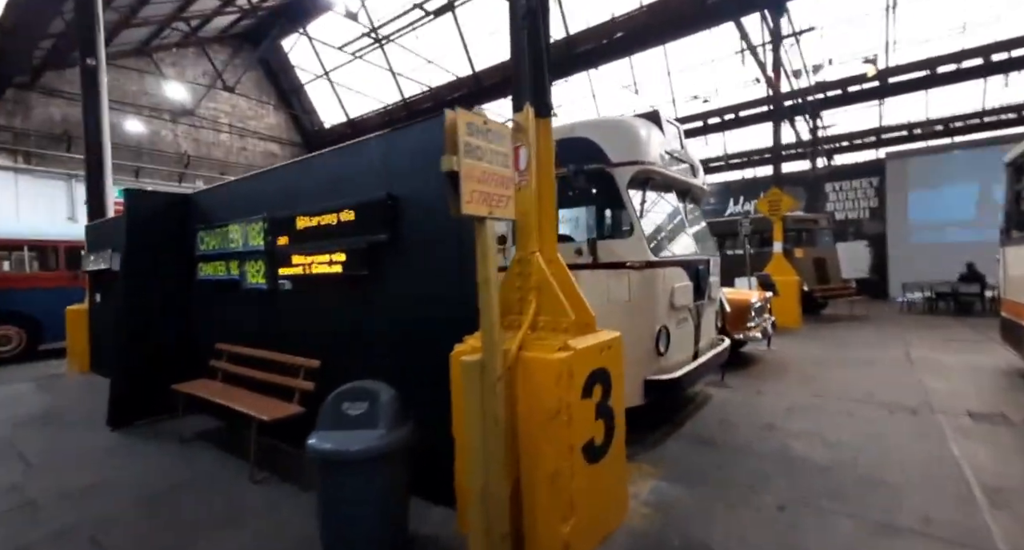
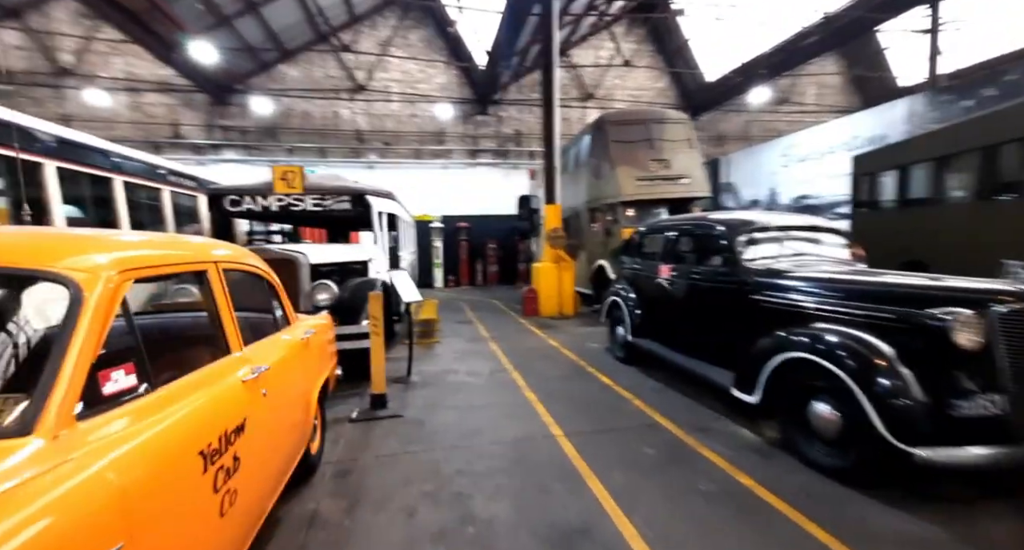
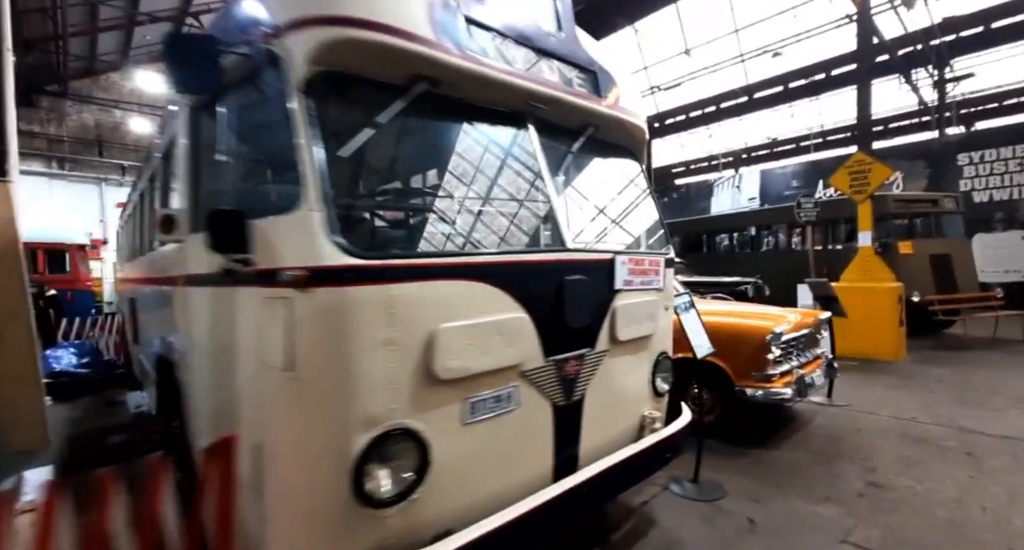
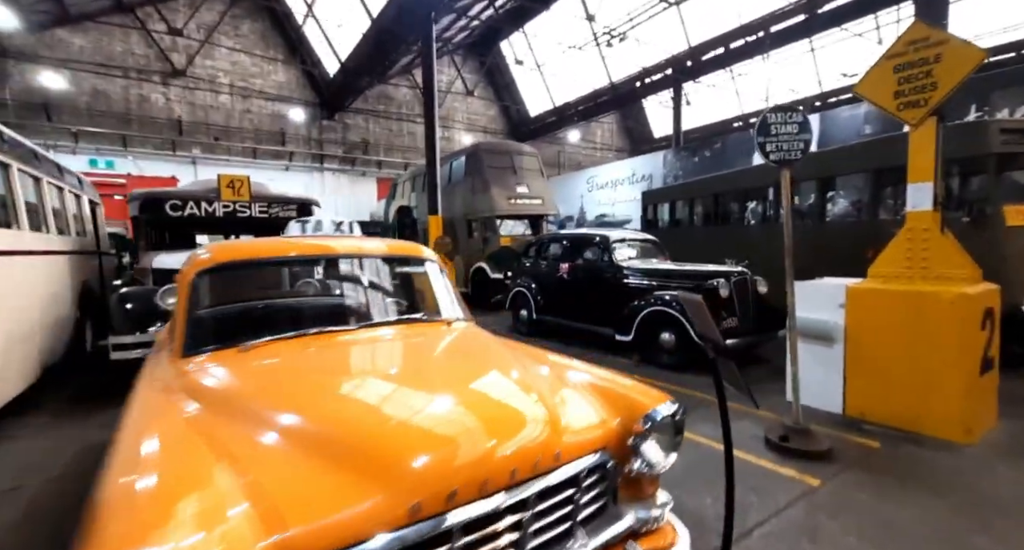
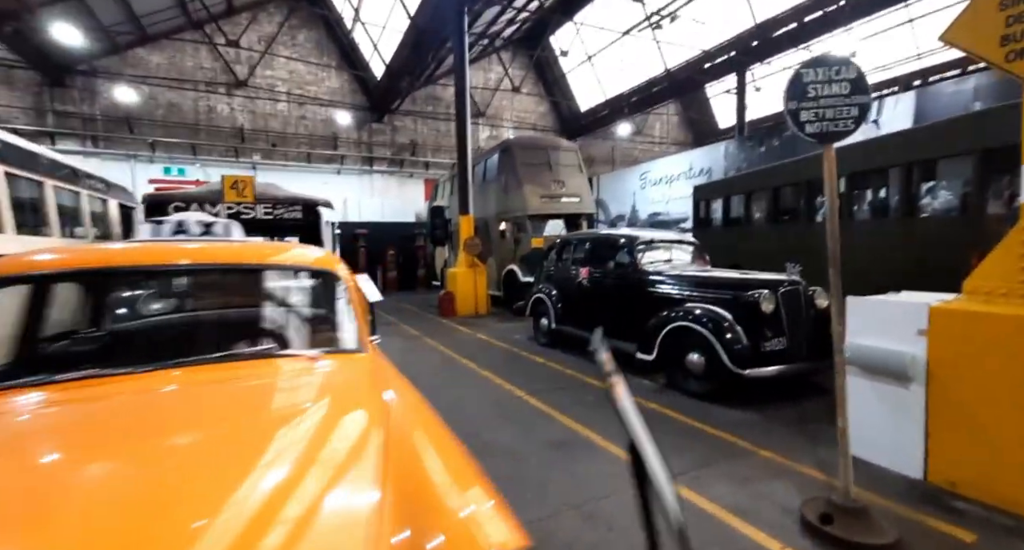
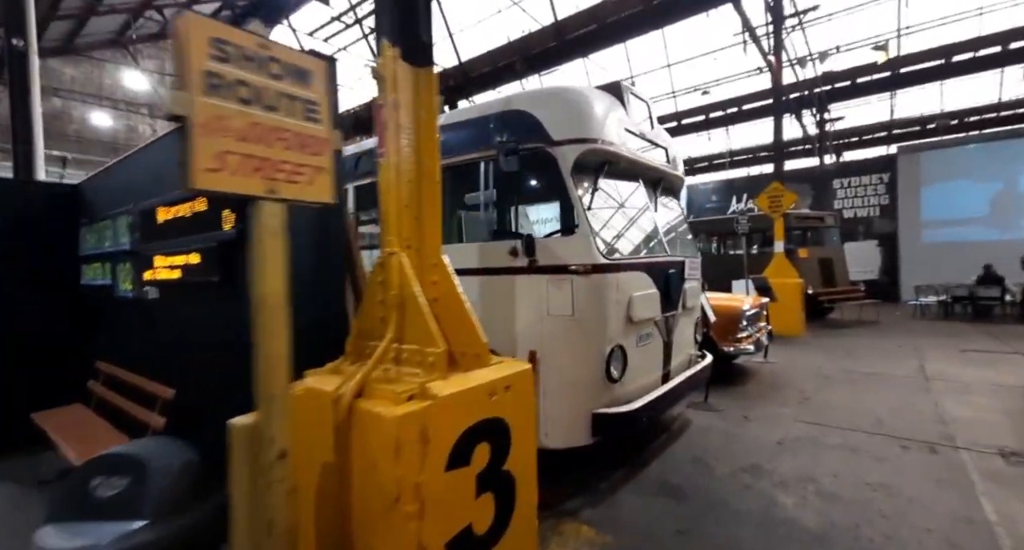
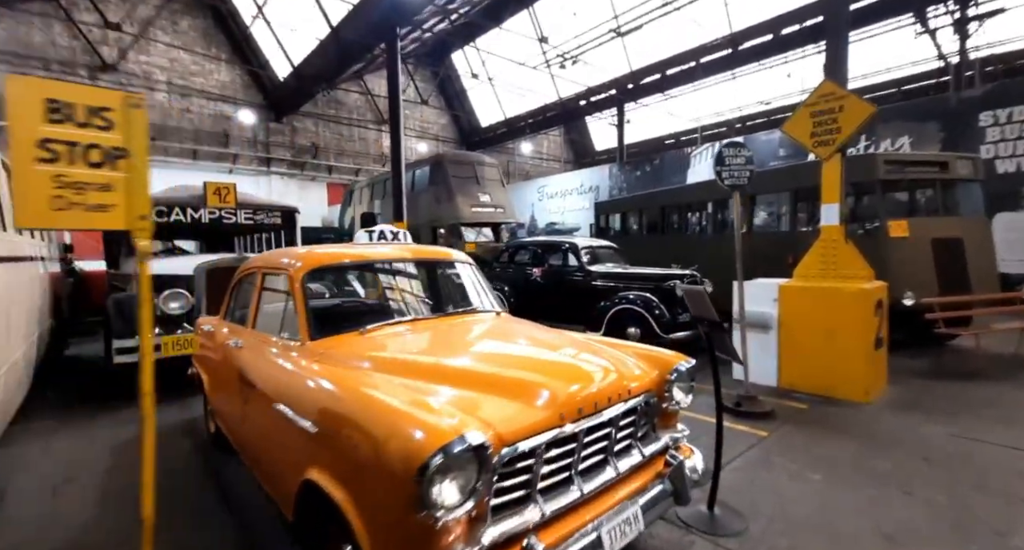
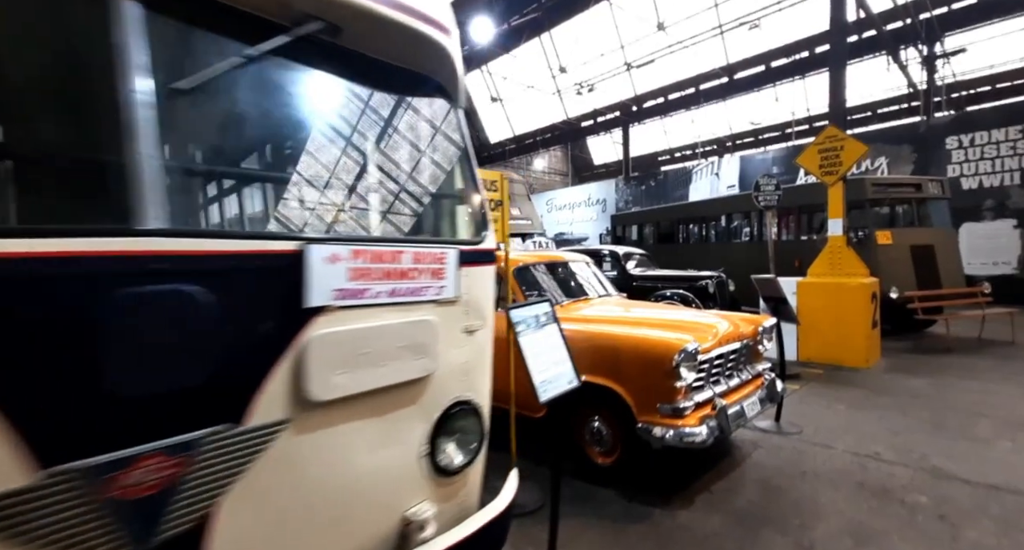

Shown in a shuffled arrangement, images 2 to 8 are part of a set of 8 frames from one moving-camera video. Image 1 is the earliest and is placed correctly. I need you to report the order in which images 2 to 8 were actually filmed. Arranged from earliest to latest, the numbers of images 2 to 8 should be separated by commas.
6, 3, 8, 7, 4, 5, 2
